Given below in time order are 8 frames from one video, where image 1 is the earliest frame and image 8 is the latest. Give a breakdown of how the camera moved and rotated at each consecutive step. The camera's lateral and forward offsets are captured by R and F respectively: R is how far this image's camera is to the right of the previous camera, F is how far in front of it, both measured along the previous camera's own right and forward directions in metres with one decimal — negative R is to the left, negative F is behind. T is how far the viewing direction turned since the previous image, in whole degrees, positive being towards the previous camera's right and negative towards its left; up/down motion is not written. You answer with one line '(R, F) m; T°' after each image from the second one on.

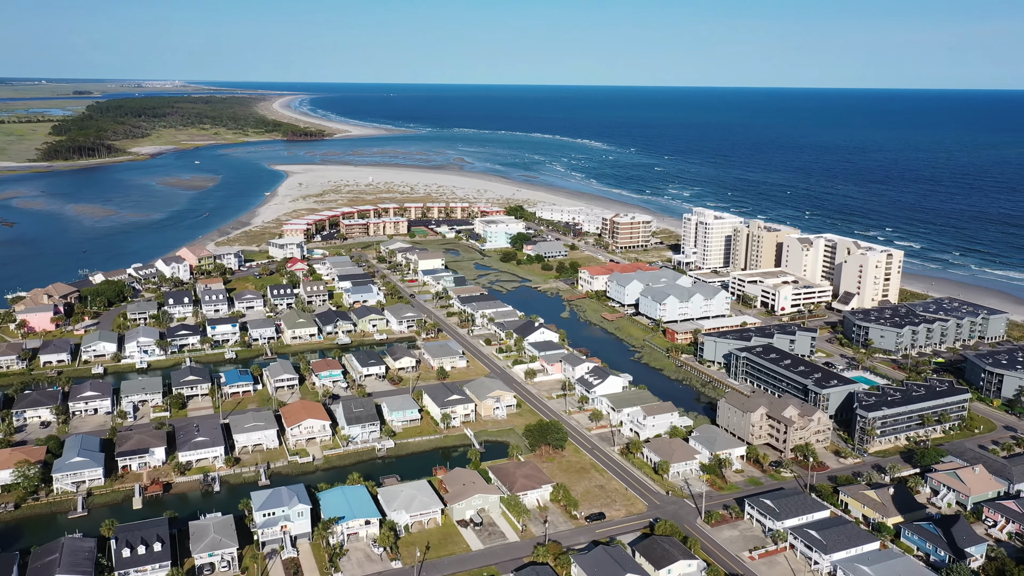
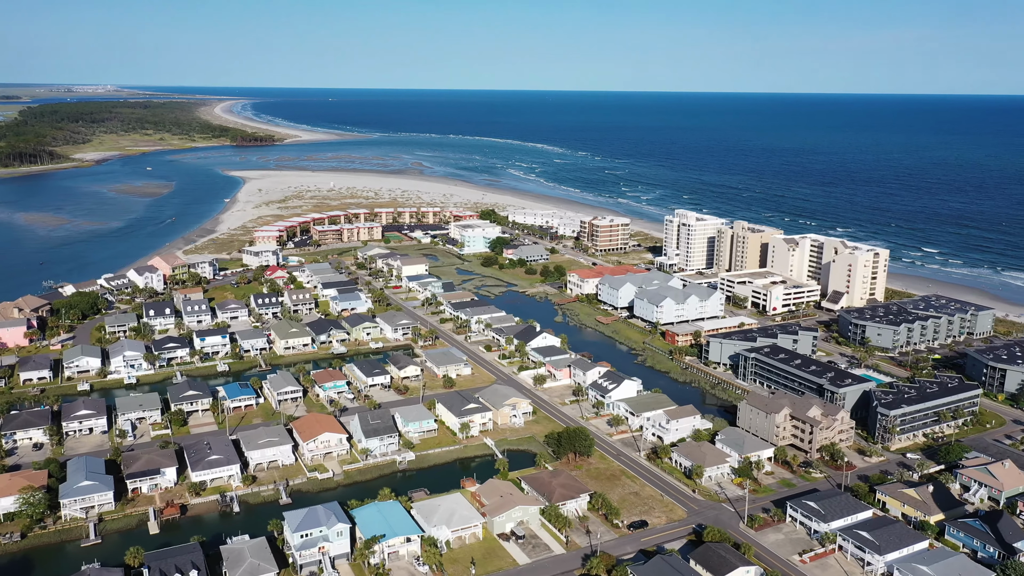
(-3.4, +1.0) m; +4°
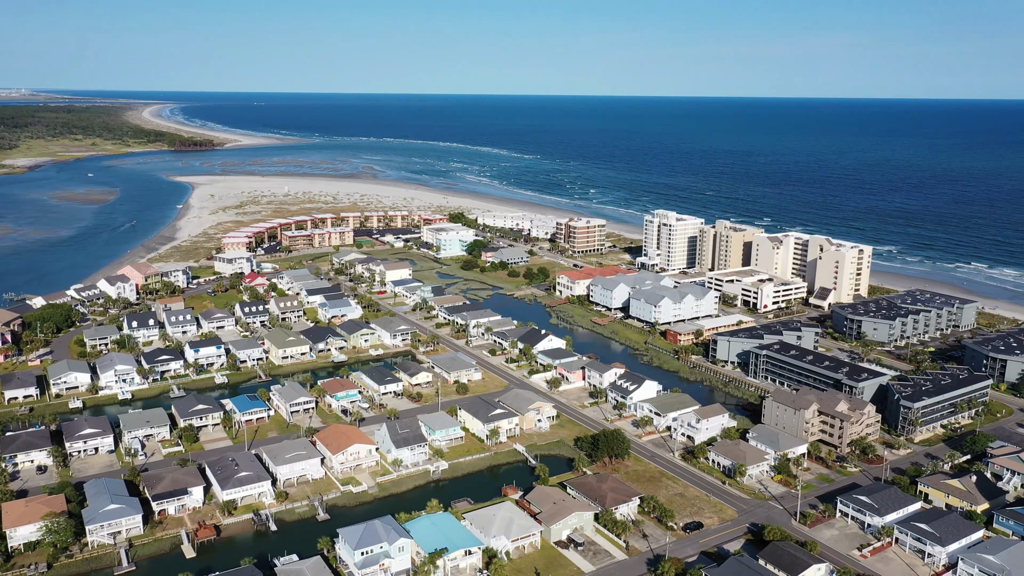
(-4.1, +0.9) m; +5°
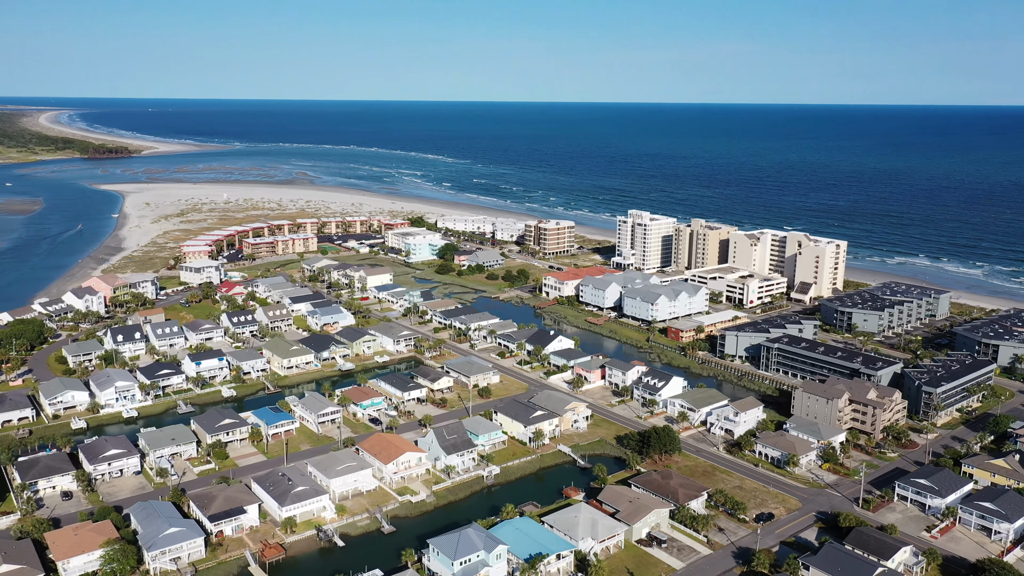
(-5.6, +0.8) m; +6°
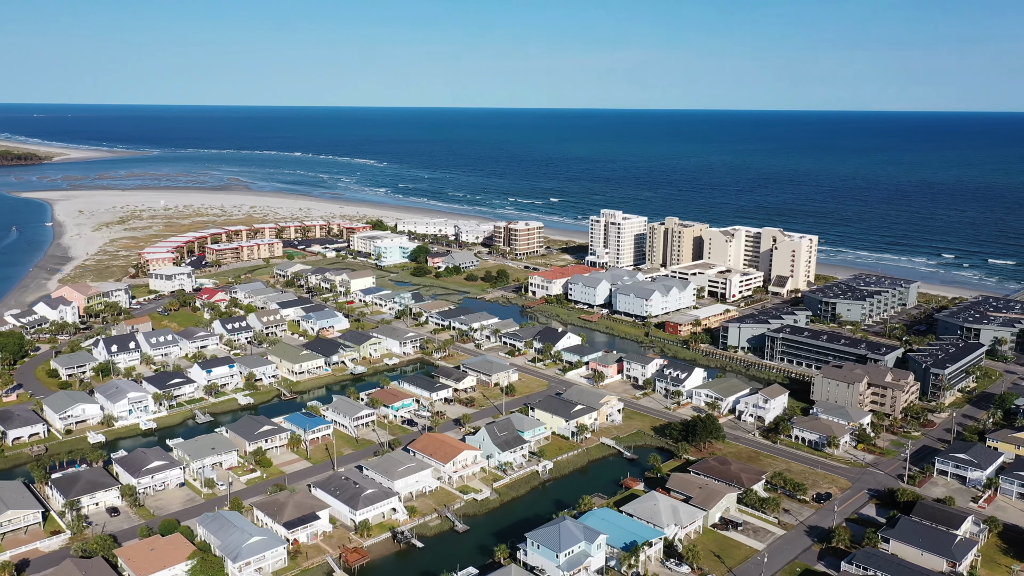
(-5.6, +0.3) m; +6°
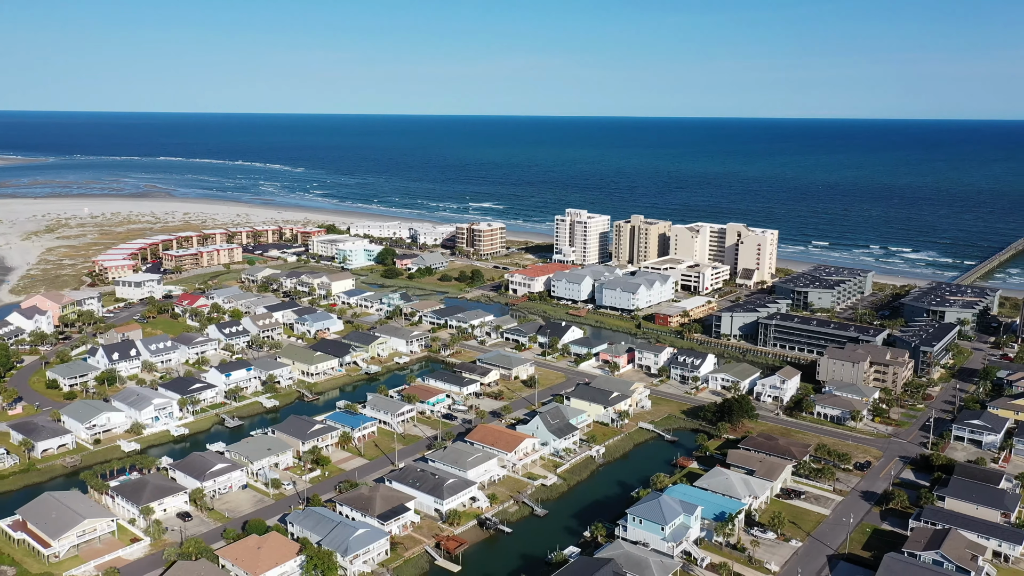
(-6.3, -0.4) m; +7°
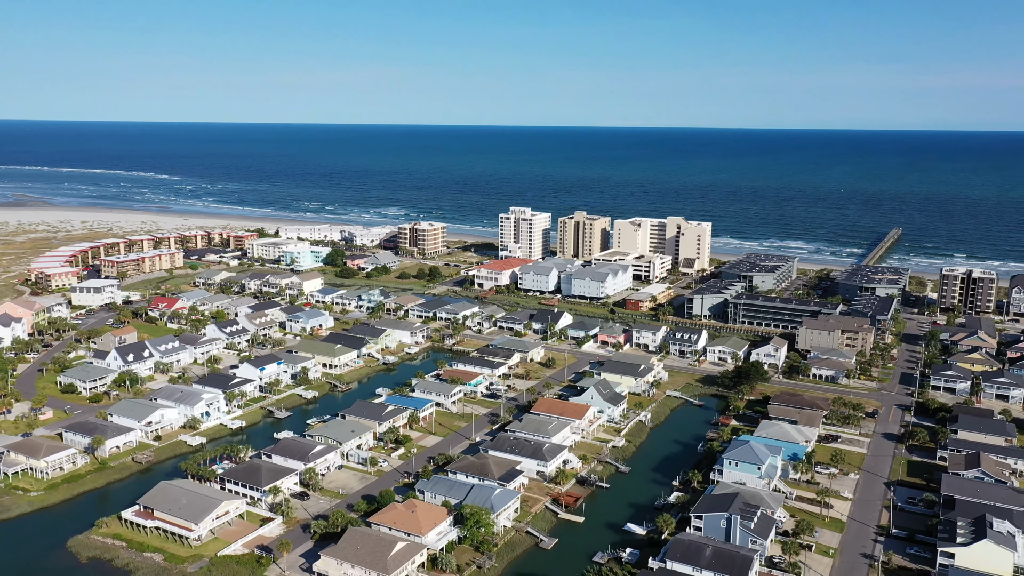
(-8.9, -1.6) m; +10°
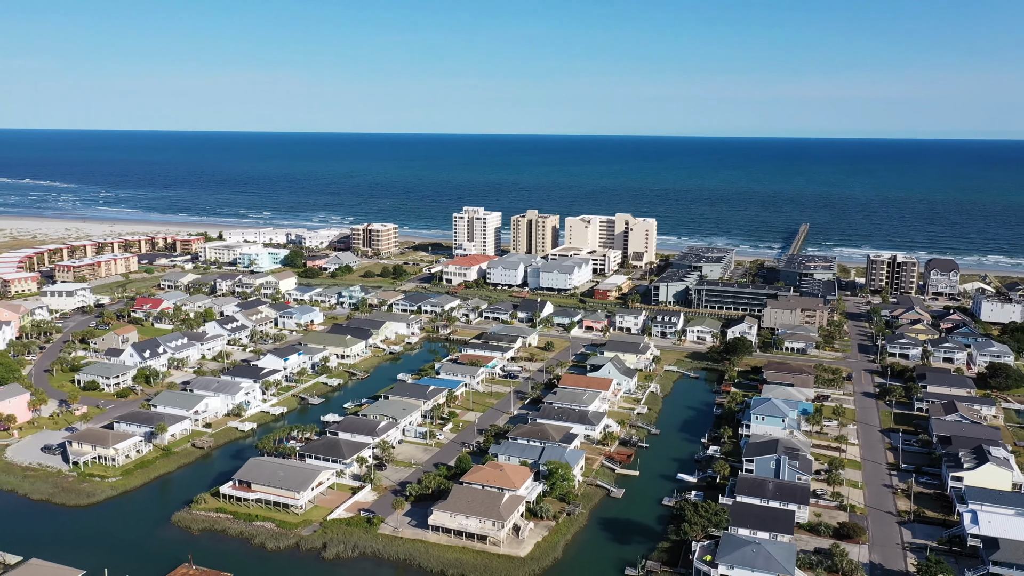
(-6.5, -2.4) m; +8°
